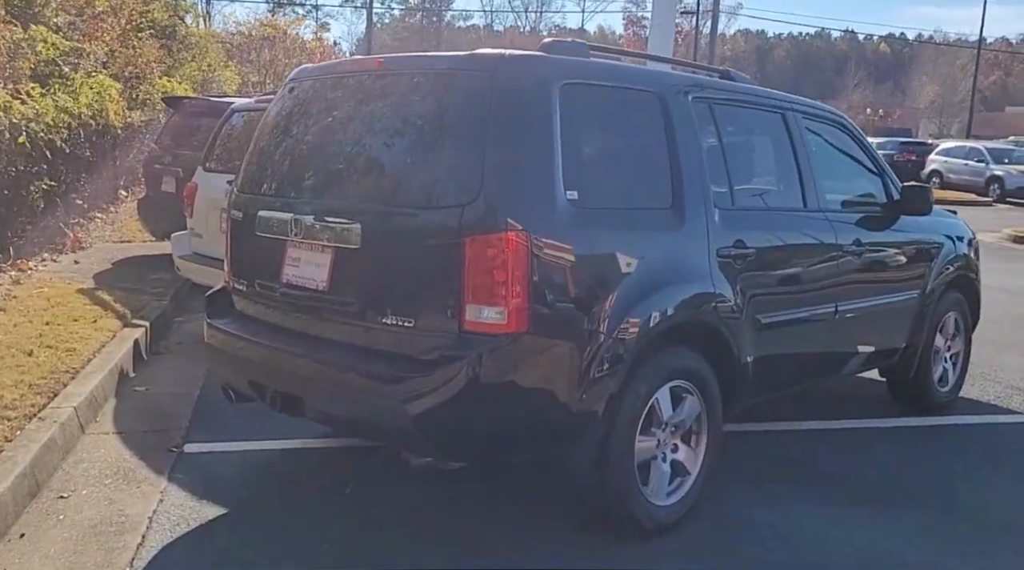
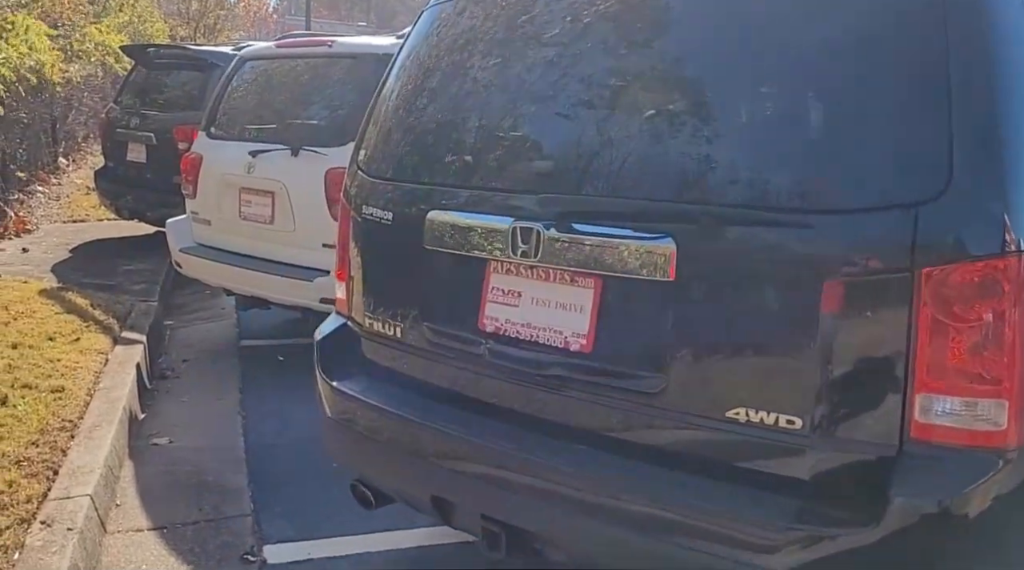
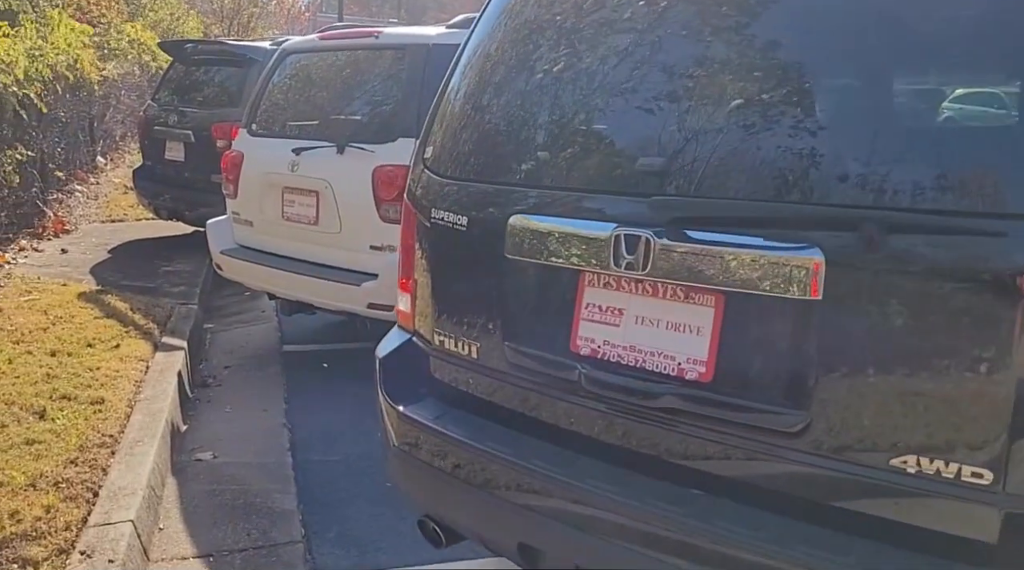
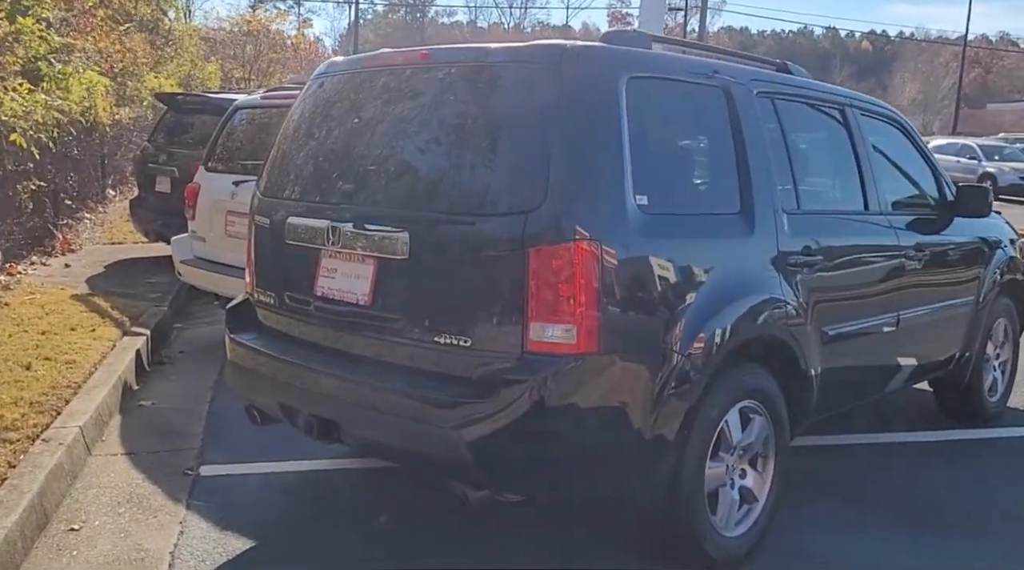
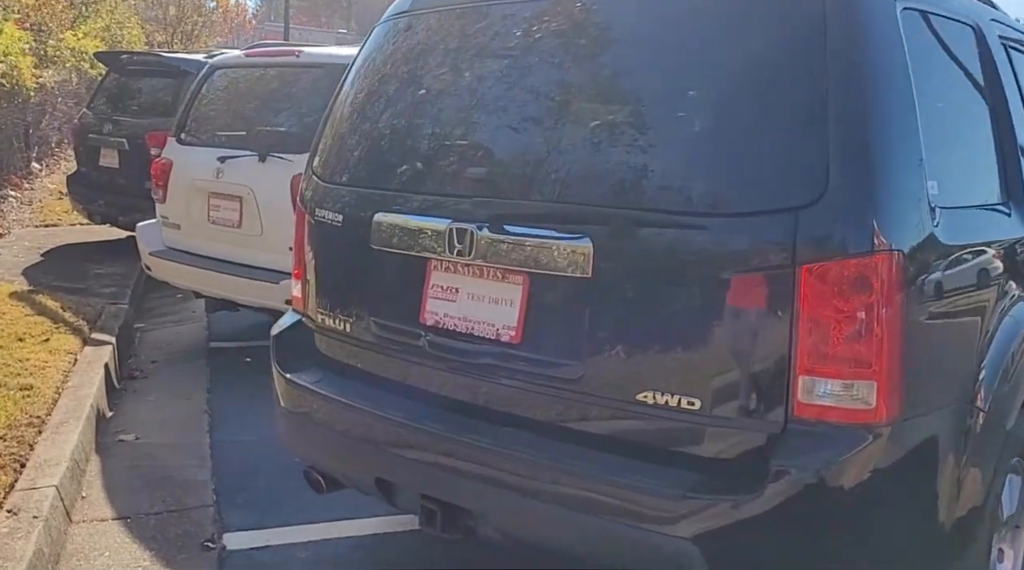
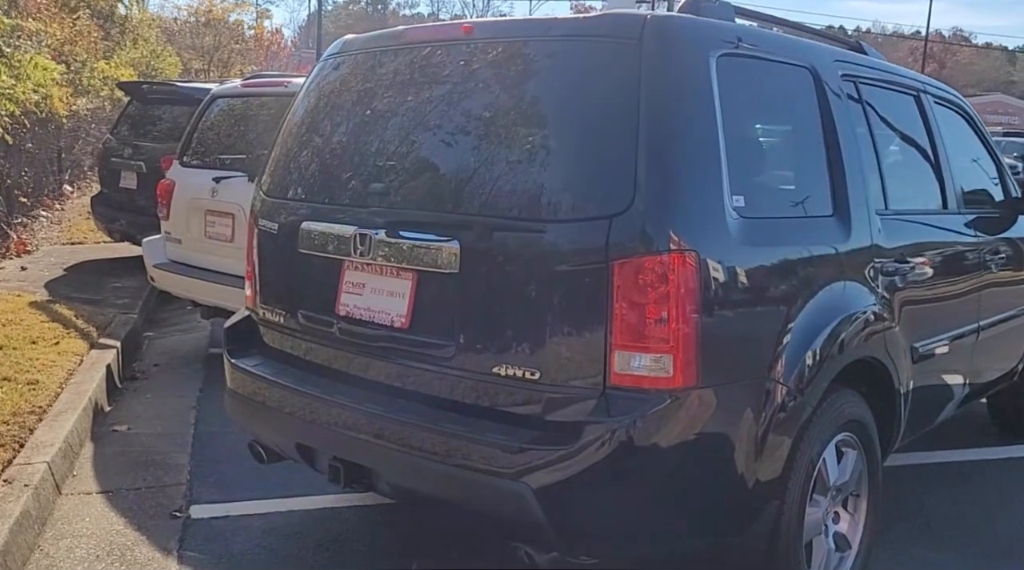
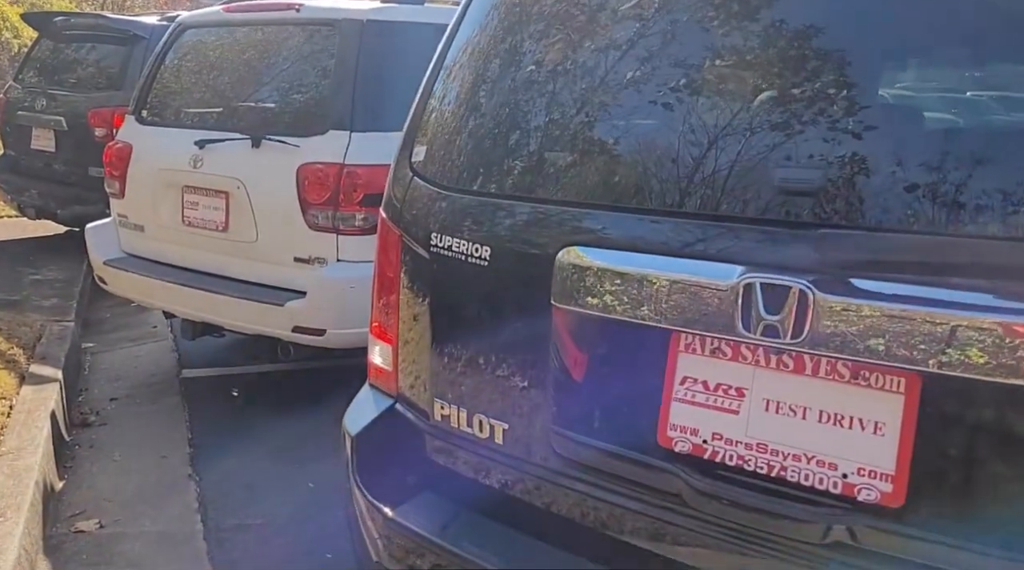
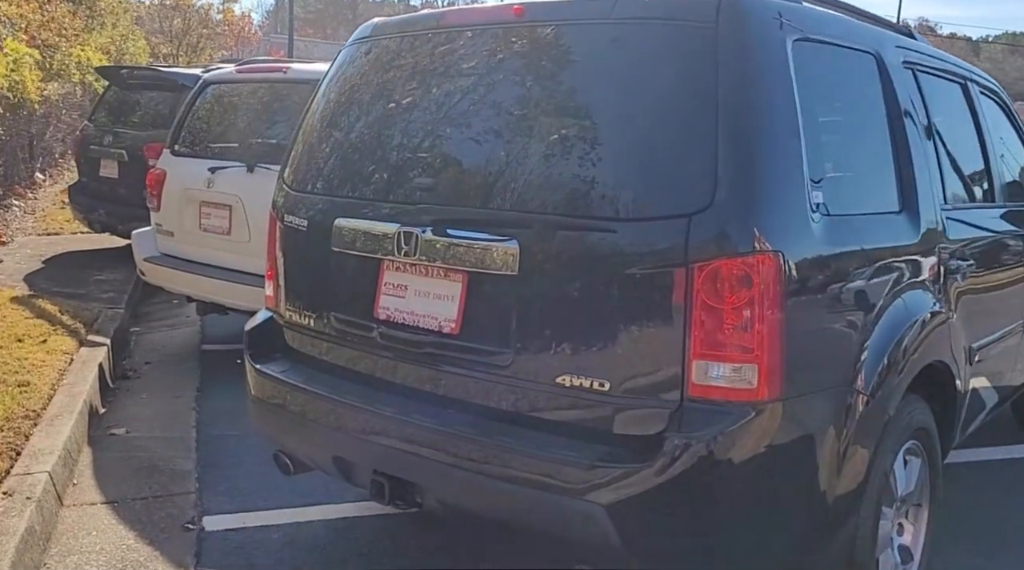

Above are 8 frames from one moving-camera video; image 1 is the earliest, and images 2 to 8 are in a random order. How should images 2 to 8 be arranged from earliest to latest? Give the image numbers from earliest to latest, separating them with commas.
4, 6, 8, 5, 2, 3, 7
